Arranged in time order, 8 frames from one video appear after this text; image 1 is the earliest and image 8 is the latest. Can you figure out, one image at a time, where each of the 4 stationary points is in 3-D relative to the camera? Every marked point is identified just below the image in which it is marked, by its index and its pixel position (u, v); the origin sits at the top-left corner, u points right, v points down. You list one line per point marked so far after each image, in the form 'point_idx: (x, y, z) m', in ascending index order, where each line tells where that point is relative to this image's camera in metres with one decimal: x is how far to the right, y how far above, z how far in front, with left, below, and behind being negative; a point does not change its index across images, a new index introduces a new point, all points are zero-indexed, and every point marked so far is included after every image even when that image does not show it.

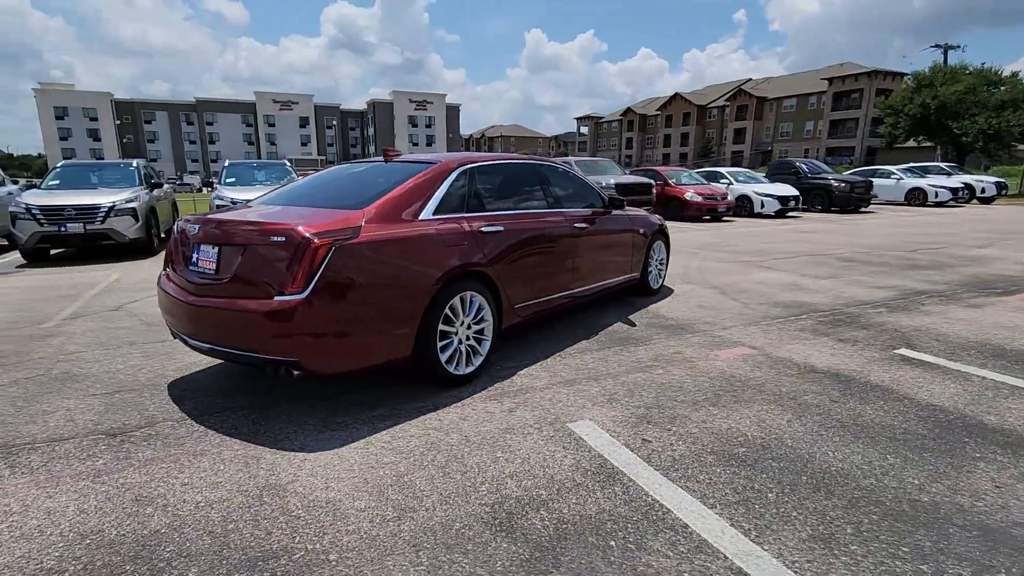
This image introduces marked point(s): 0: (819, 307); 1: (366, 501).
0: (+3.5, -0.2, +6.2) m
1: (-0.7, -1.0, +2.6) m
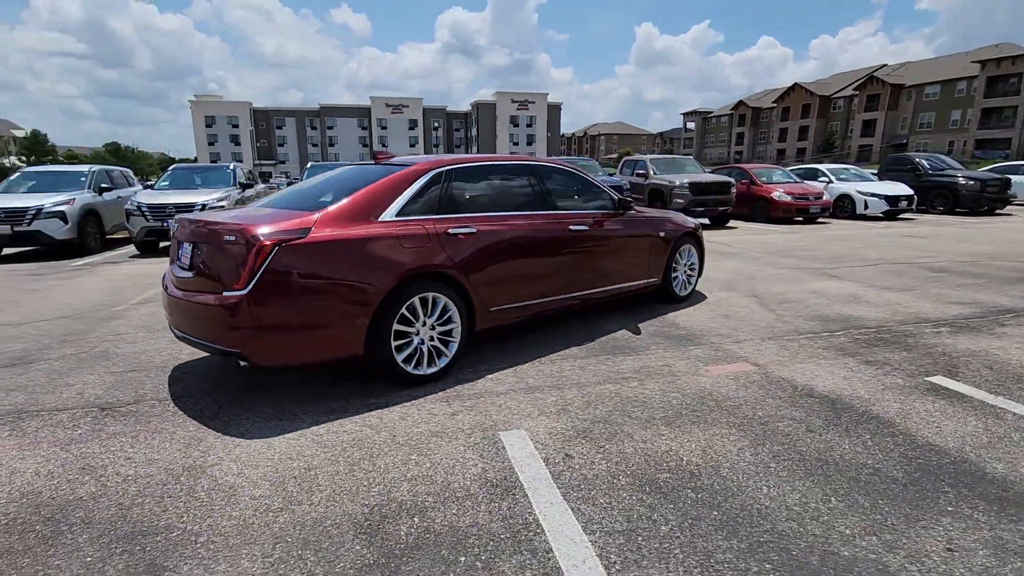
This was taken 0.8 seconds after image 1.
0: (+3.6, -0.4, +5.5) m
1: (-1.2, -1.0, +2.7) m
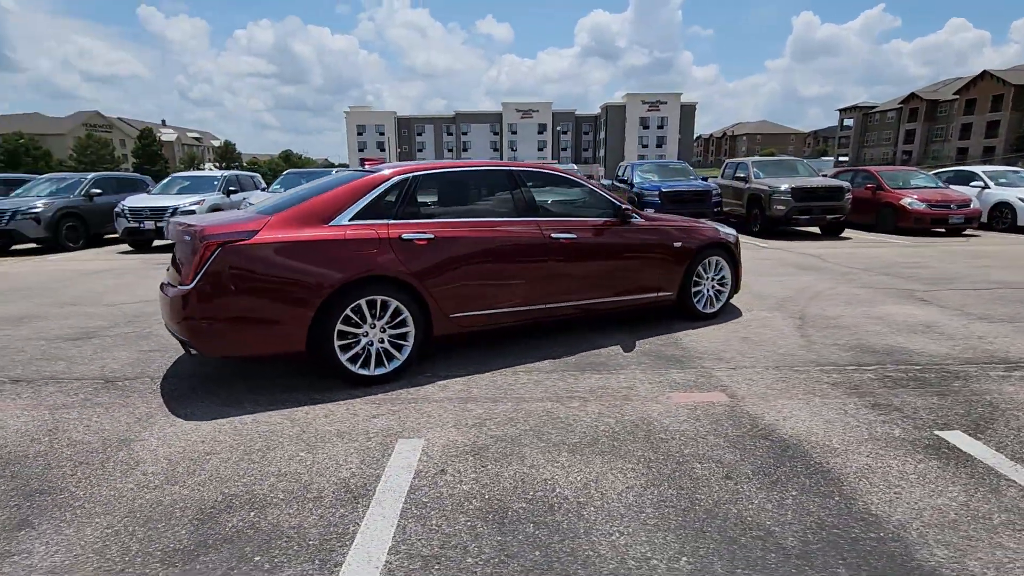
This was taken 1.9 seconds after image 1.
0: (+3.4, -0.6, +4.6) m
1: (-2.0, -1.0, +3.0) m
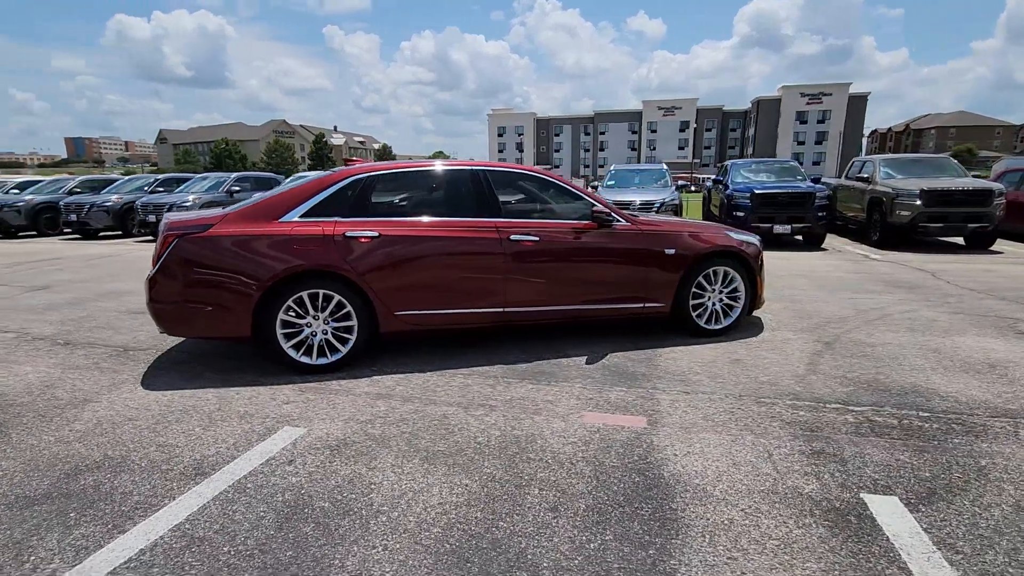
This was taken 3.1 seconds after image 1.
0: (+2.8, -0.8, +3.7) m
1: (-2.8, -0.9, +3.5) m
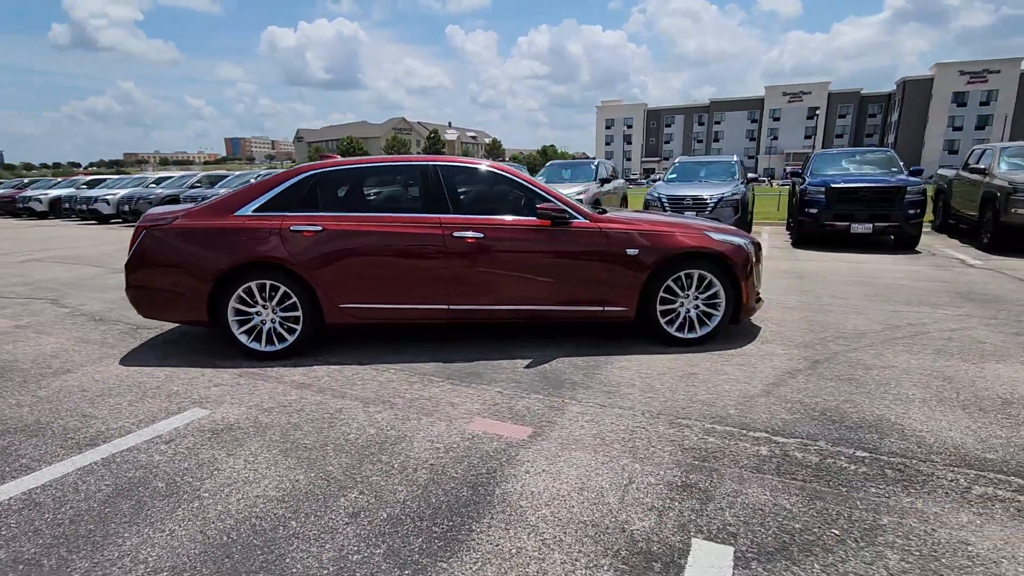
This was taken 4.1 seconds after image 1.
0: (+2.1, -0.9, +3.1) m
1: (-3.4, -0.8, +4.0) m
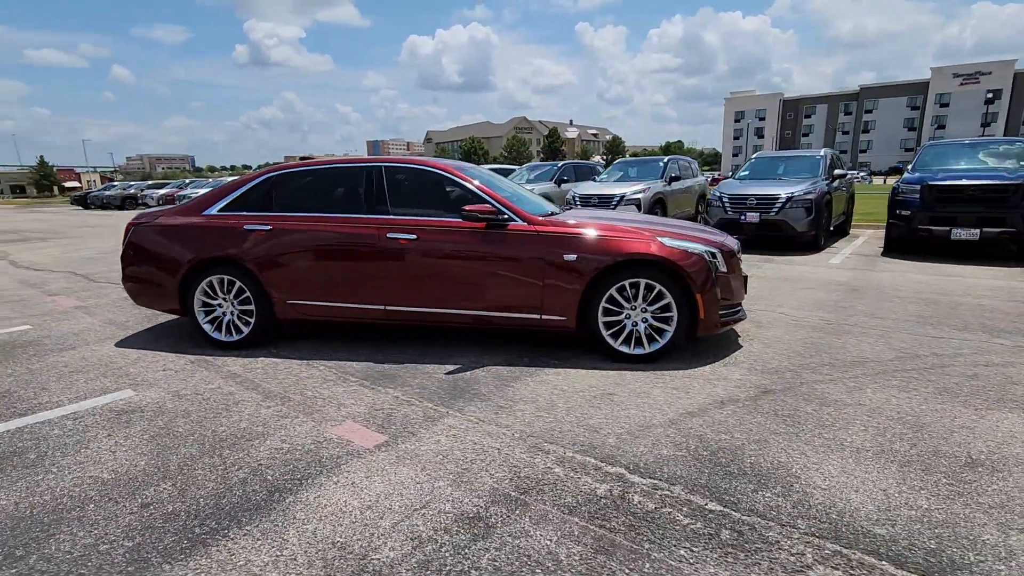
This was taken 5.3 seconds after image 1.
0: (+1.1, -1.0, +2.6) m
1: (-4.1, -0.7, +4.6) m
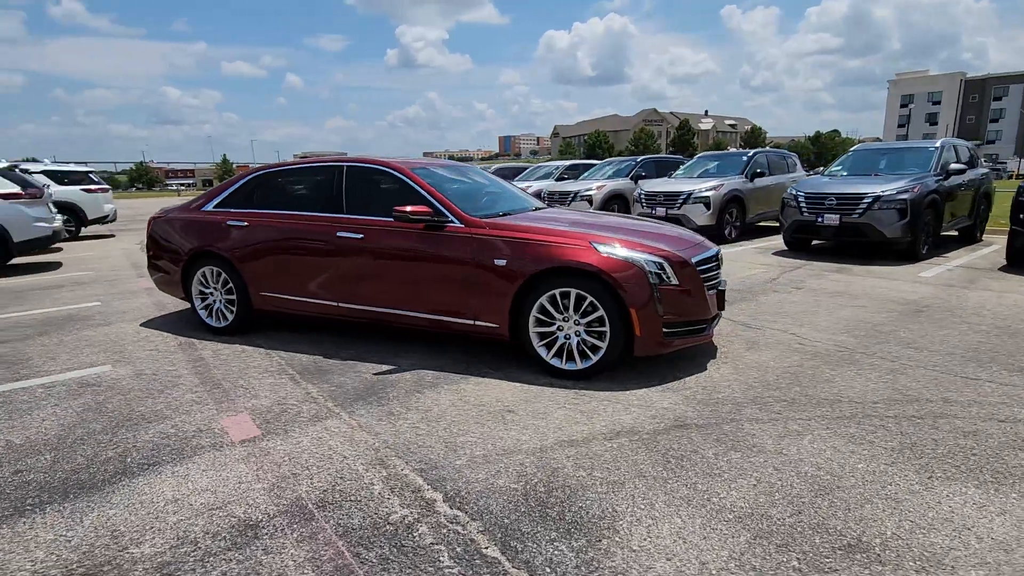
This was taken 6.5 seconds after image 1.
0: (+0.1, -1.1, +2.3) m
1: (-4.5, -0.5, +5.4) m
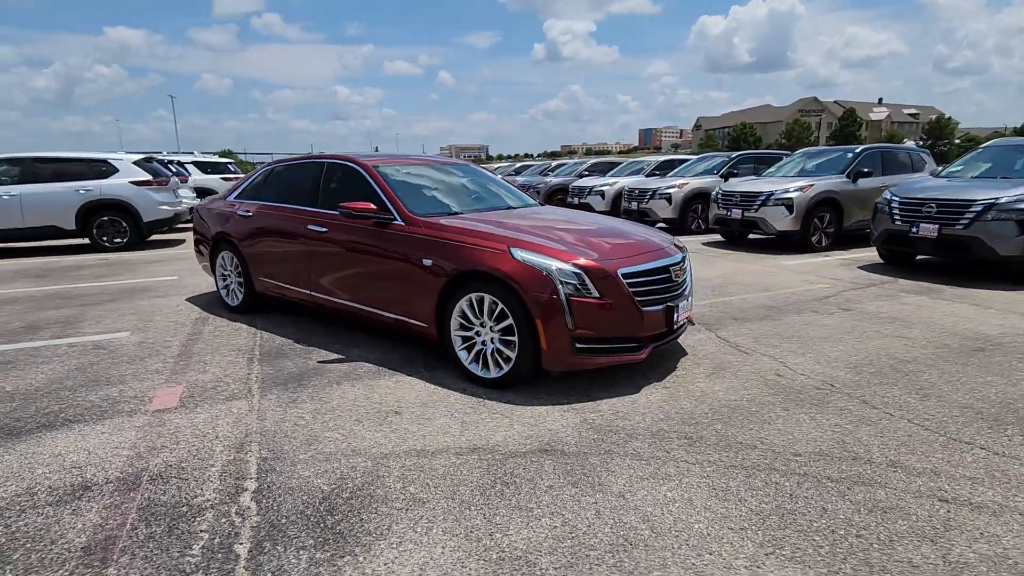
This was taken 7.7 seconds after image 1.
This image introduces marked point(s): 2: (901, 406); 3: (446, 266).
0: (-0.9, -1.1, +2.3) m
1: (-4.6, -0.2, +6.4) m
2: (+2.6, -0.8, +3.6) m
3: (-0.5, +0.2, +3.9) m
